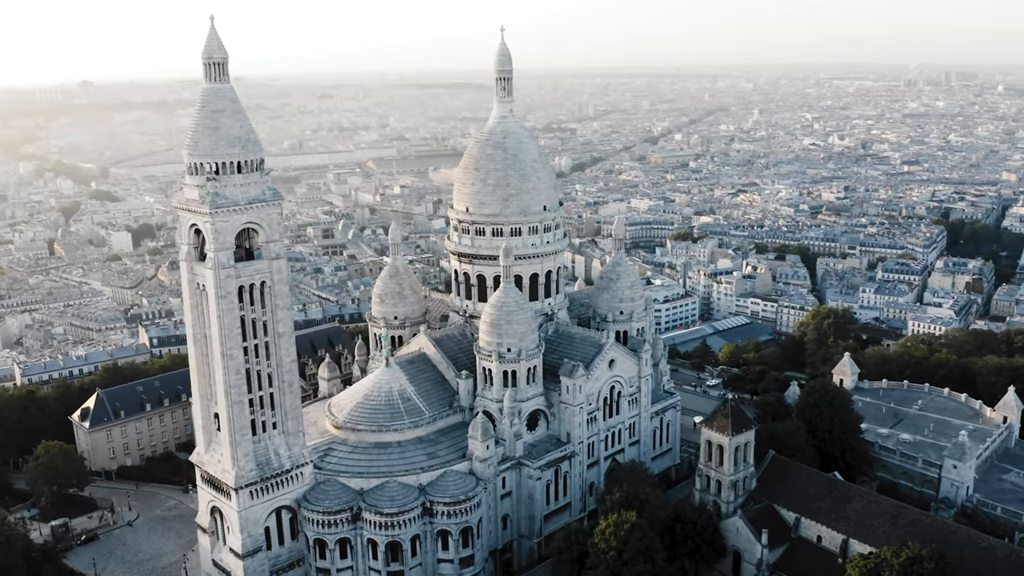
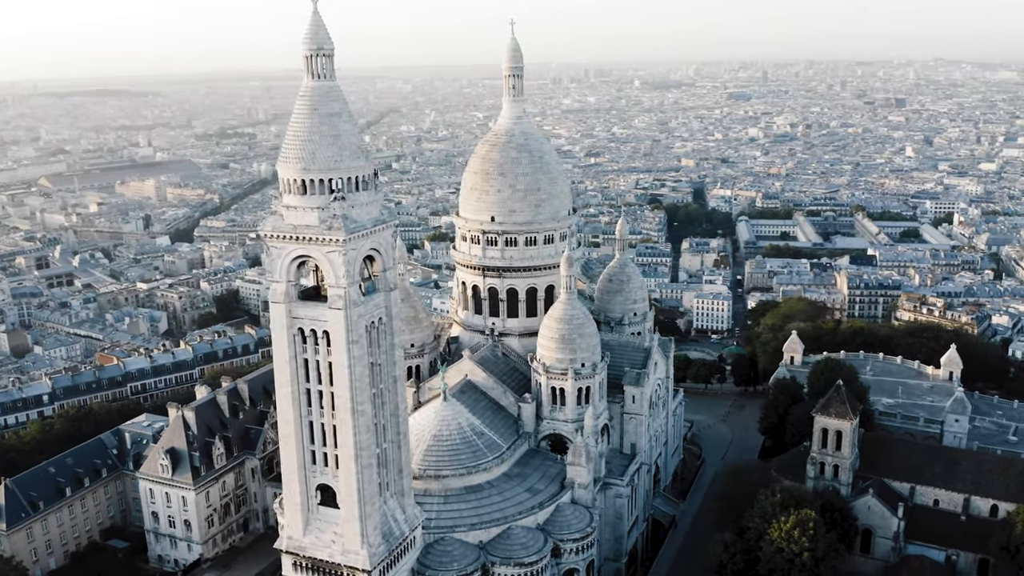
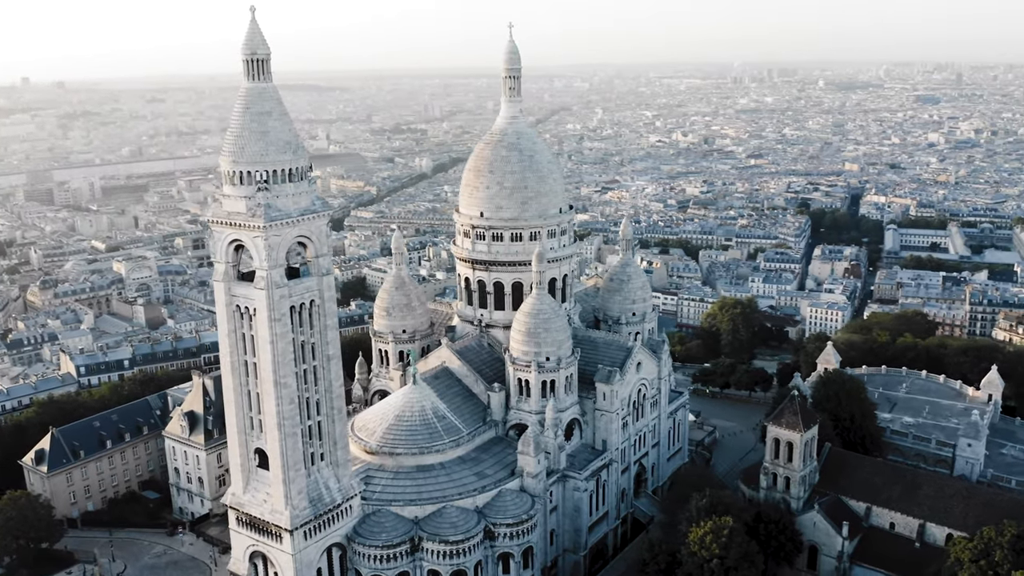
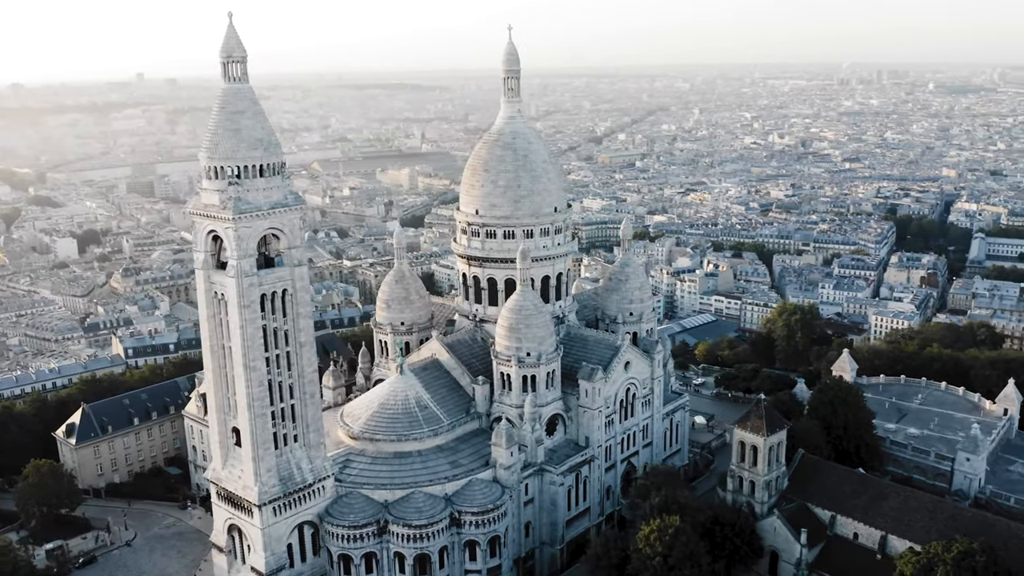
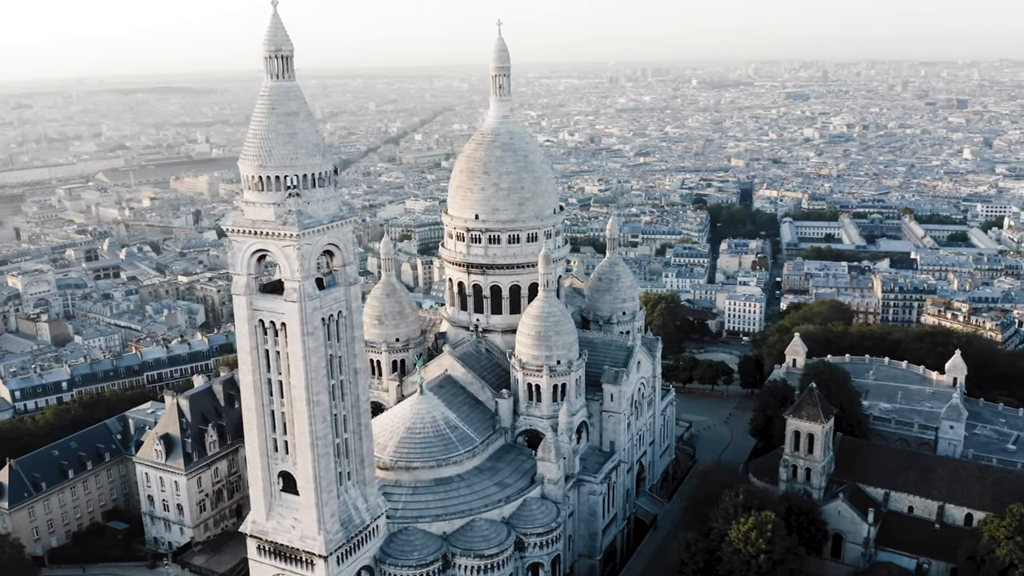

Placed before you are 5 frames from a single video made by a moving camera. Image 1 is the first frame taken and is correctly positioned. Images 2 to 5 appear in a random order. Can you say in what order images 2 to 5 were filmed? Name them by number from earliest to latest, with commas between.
4, 3, 5, 2
